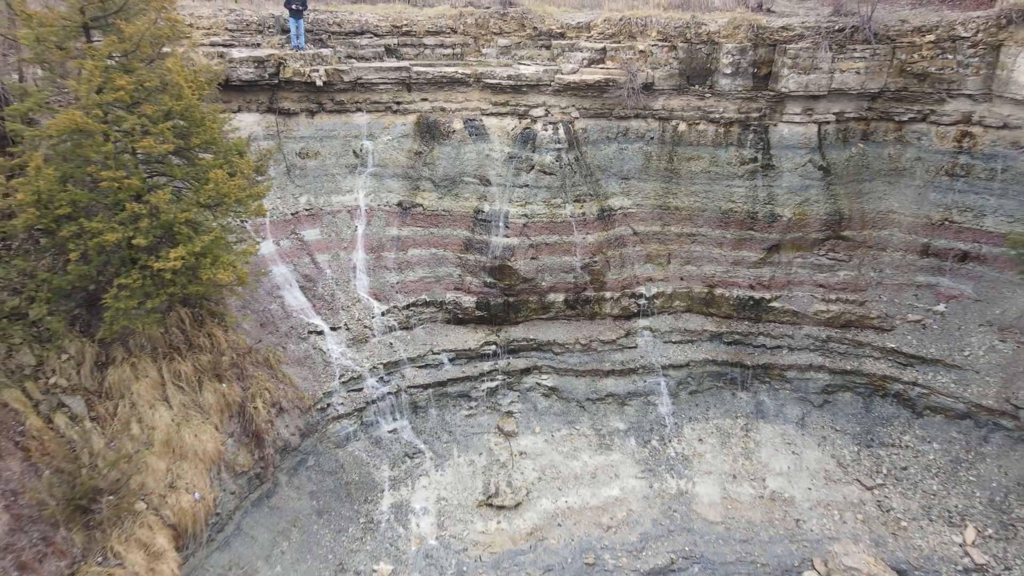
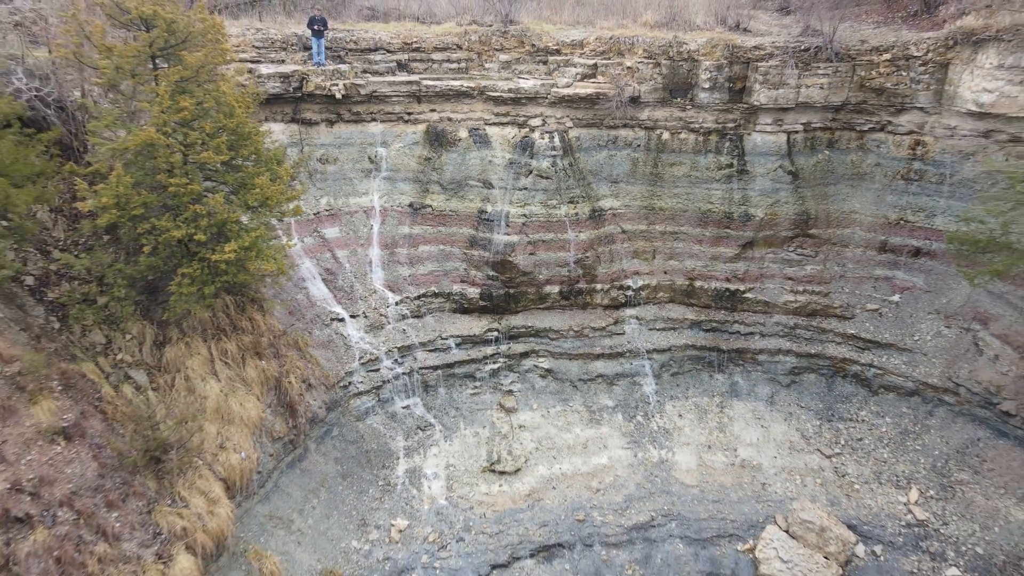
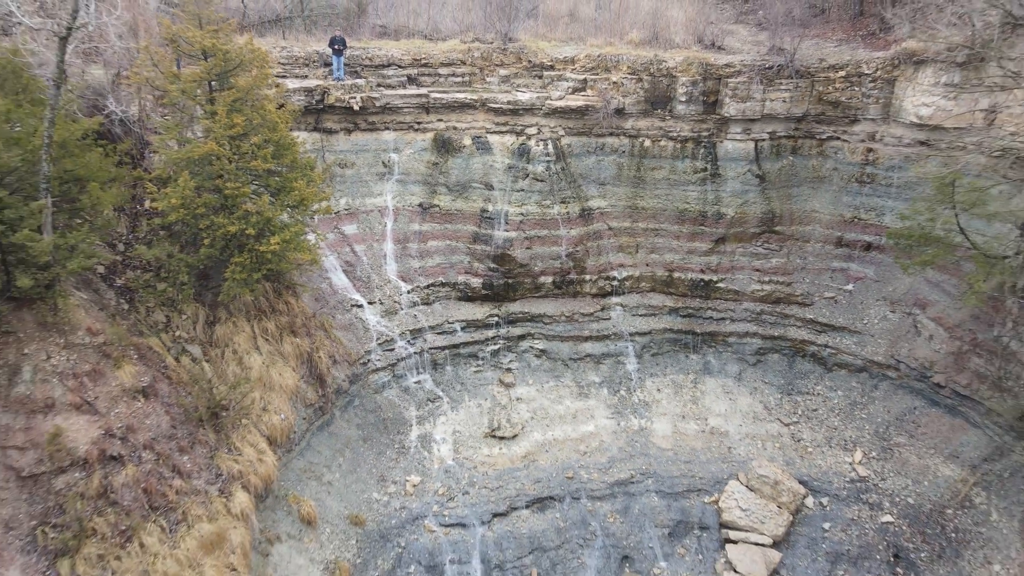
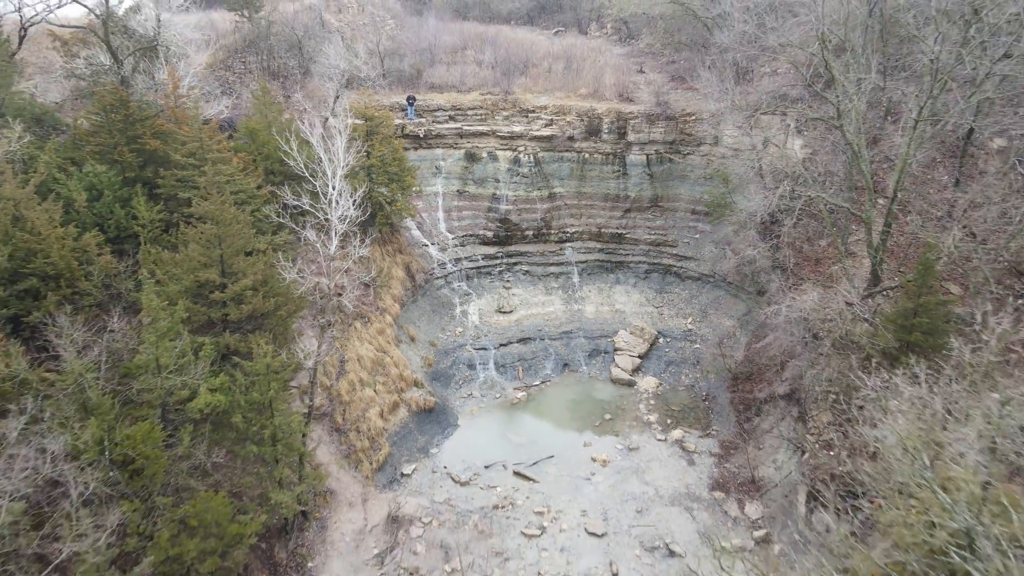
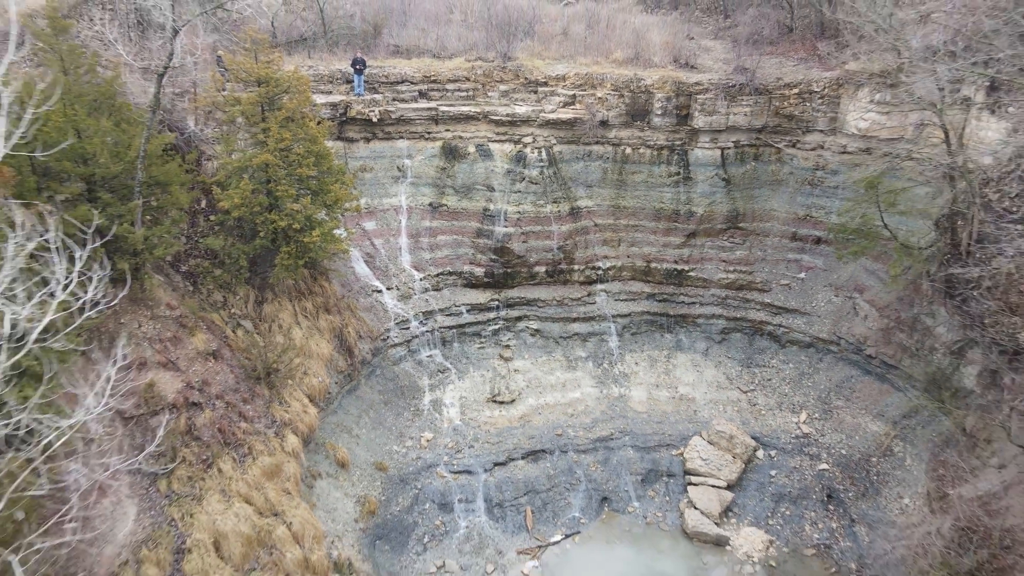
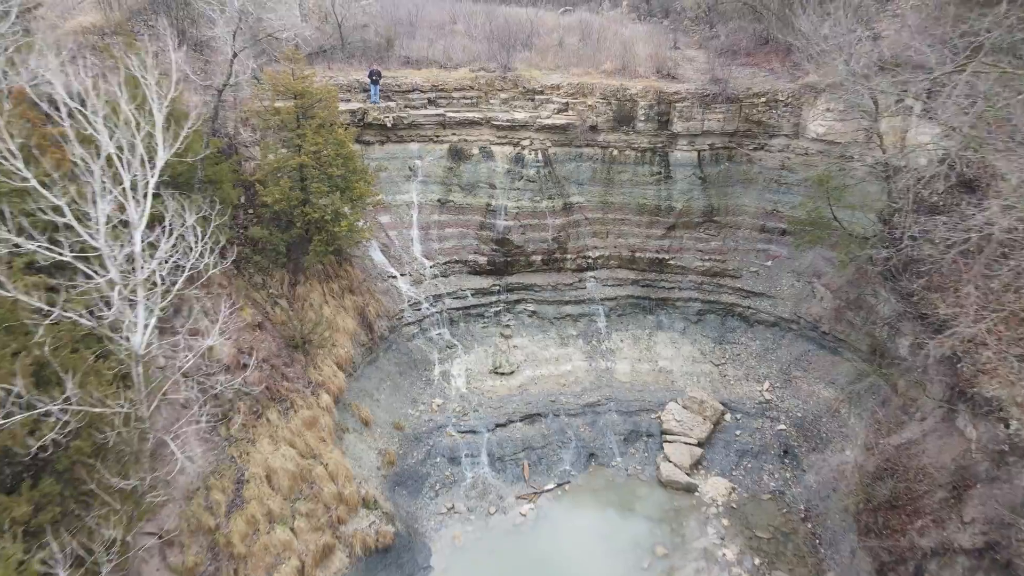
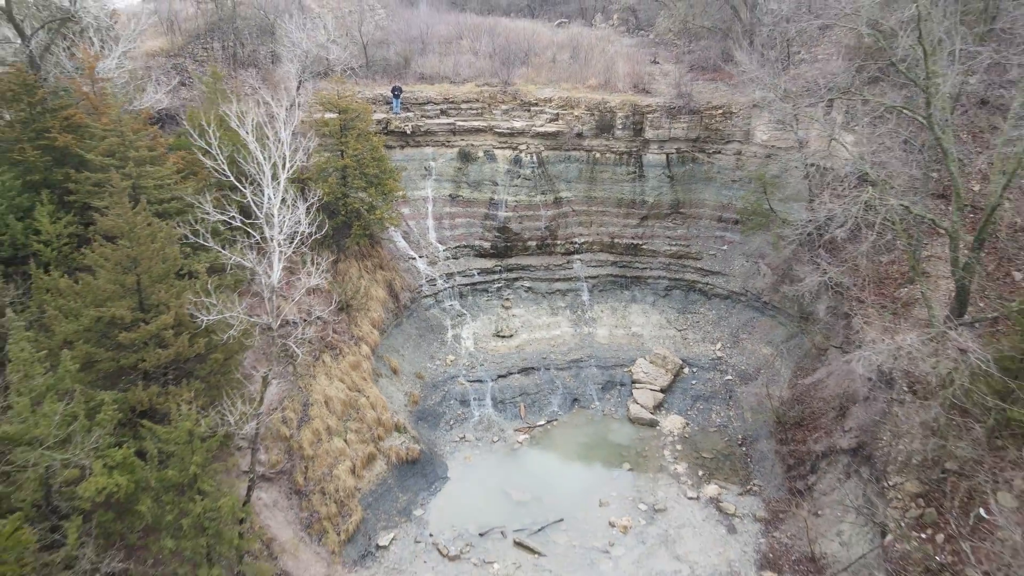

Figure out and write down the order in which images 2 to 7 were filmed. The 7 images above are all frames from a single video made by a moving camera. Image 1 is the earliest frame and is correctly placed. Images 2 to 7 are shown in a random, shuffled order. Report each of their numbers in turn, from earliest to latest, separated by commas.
2, 3, 5, 6, 7, 4
